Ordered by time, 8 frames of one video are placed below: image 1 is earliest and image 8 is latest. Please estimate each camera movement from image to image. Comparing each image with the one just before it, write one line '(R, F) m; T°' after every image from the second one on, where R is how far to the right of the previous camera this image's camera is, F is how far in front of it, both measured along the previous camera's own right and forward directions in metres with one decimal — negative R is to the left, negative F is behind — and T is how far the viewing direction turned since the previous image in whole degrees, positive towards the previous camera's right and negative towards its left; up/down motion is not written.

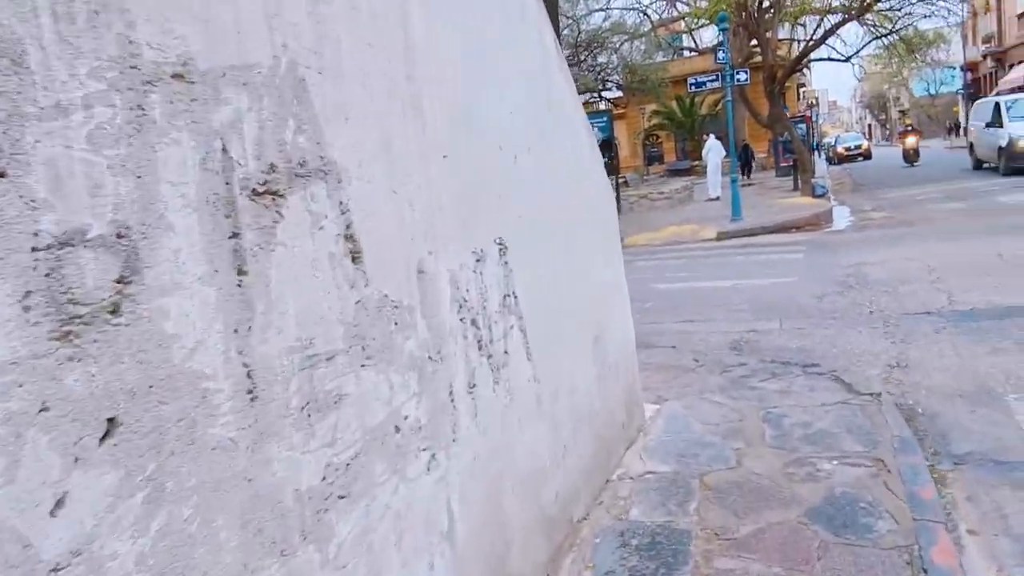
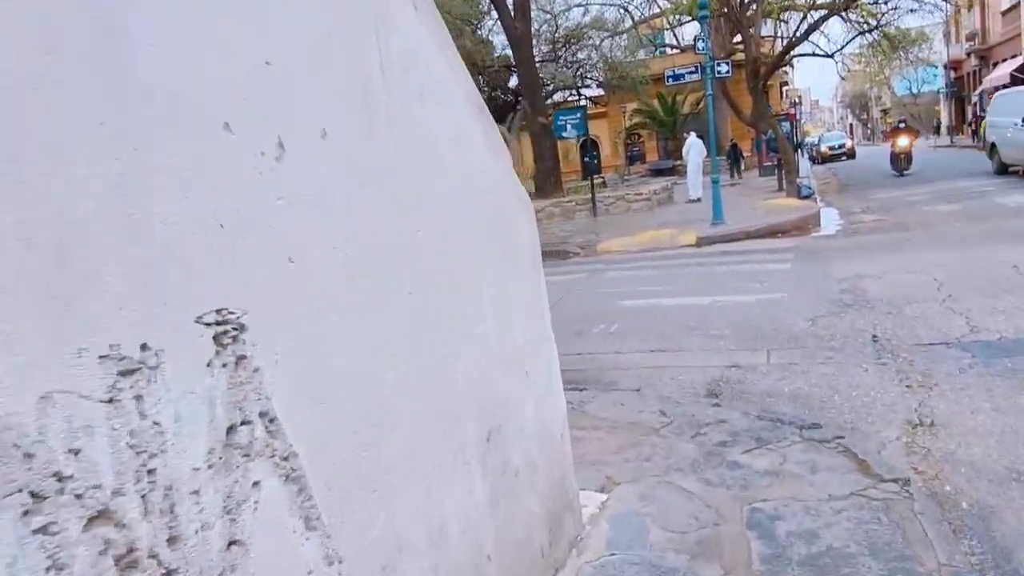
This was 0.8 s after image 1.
(+0.4, +1.2) m; +1°
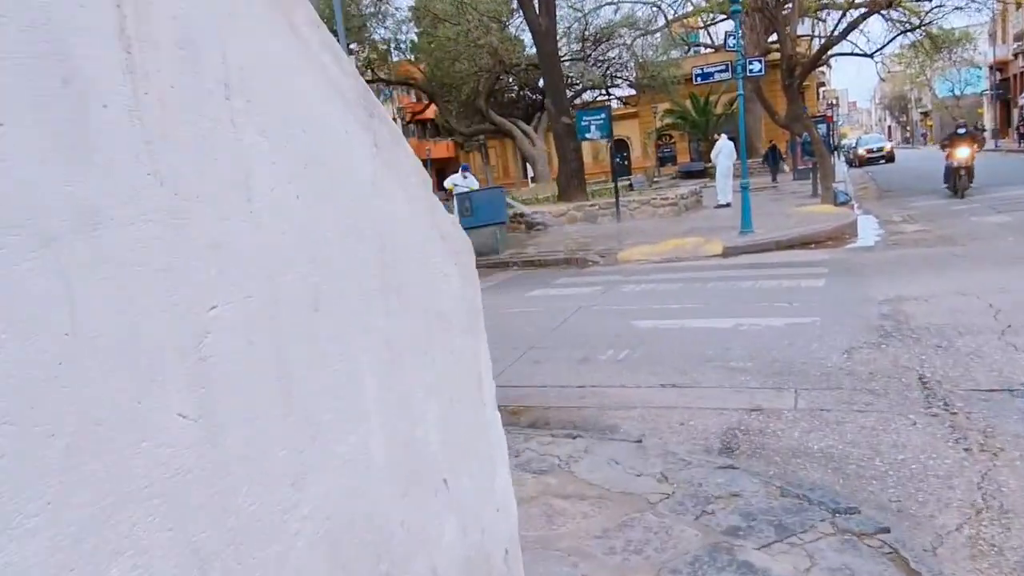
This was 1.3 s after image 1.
(+0.3, +0.7) m; -2°
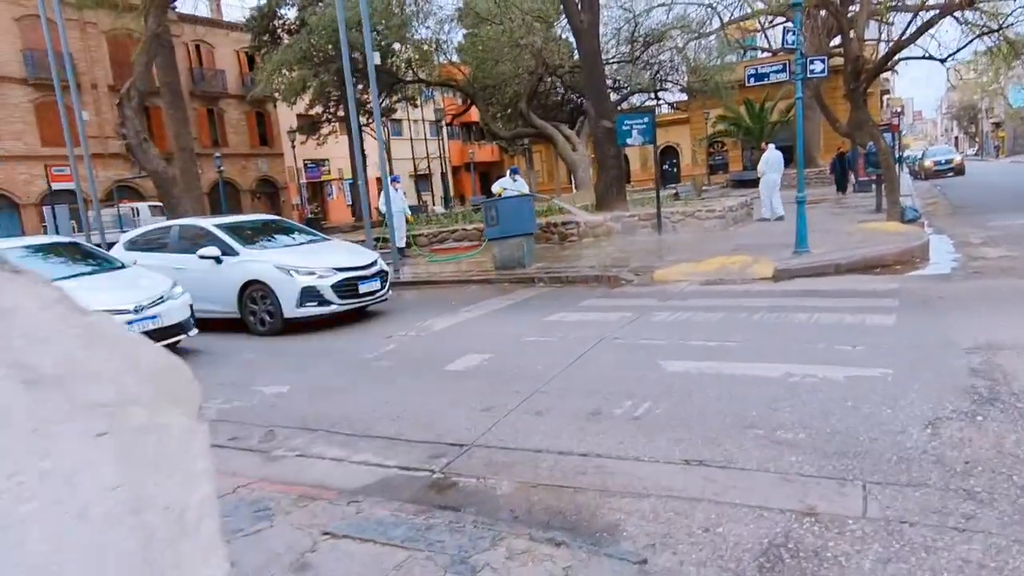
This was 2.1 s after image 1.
(+0.3, +1.1) m; -4°
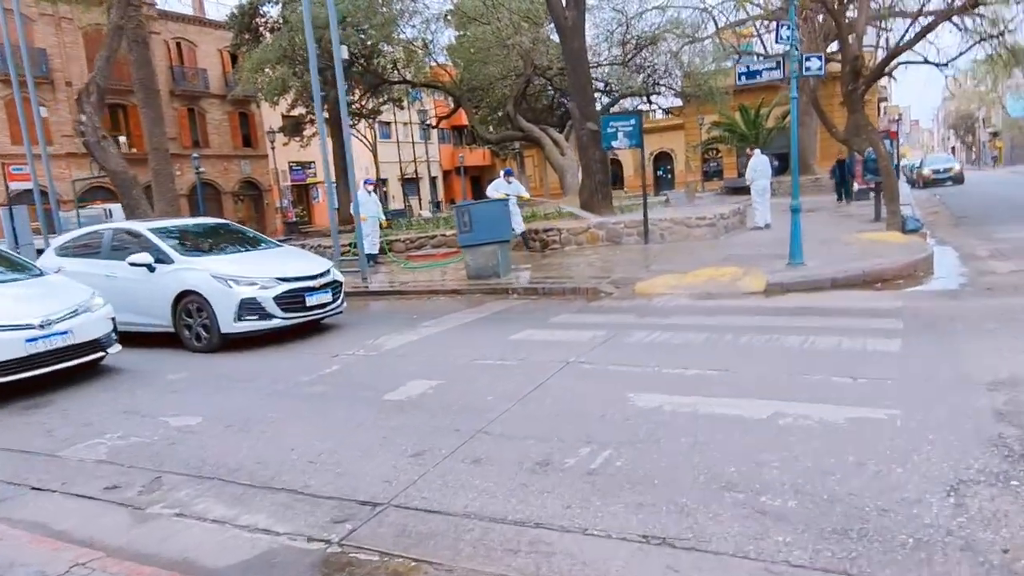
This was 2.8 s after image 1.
(+0.4, +0.9) m; 0°
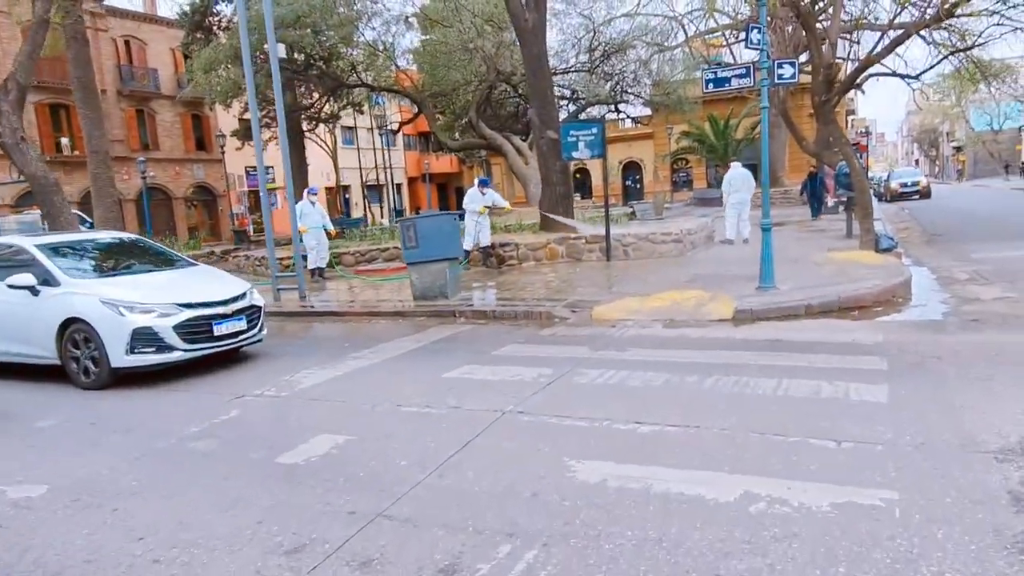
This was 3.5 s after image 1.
(+0.3, +0.9) m; +2°
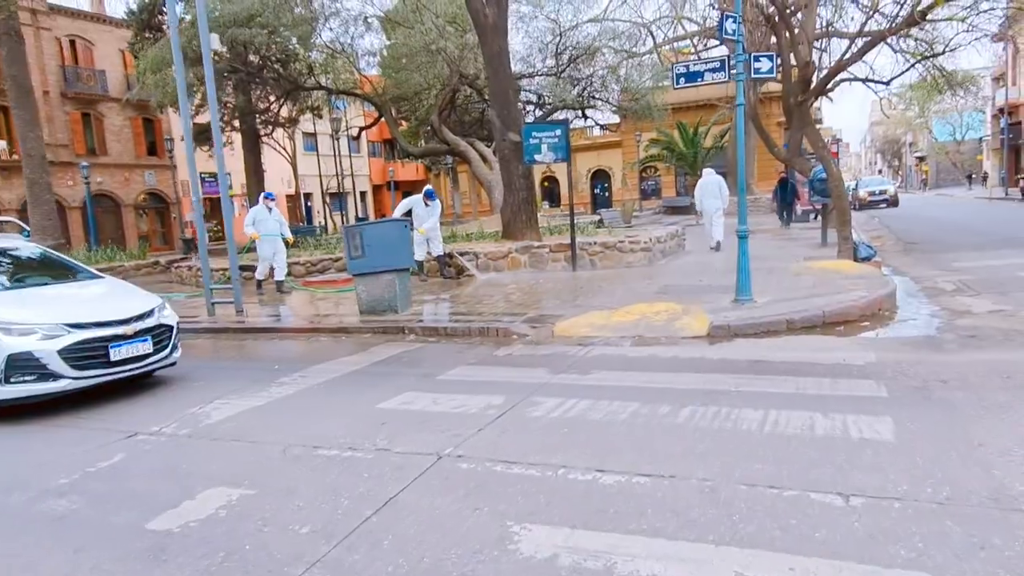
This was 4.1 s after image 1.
(+0.2, +0.9) m; +2°
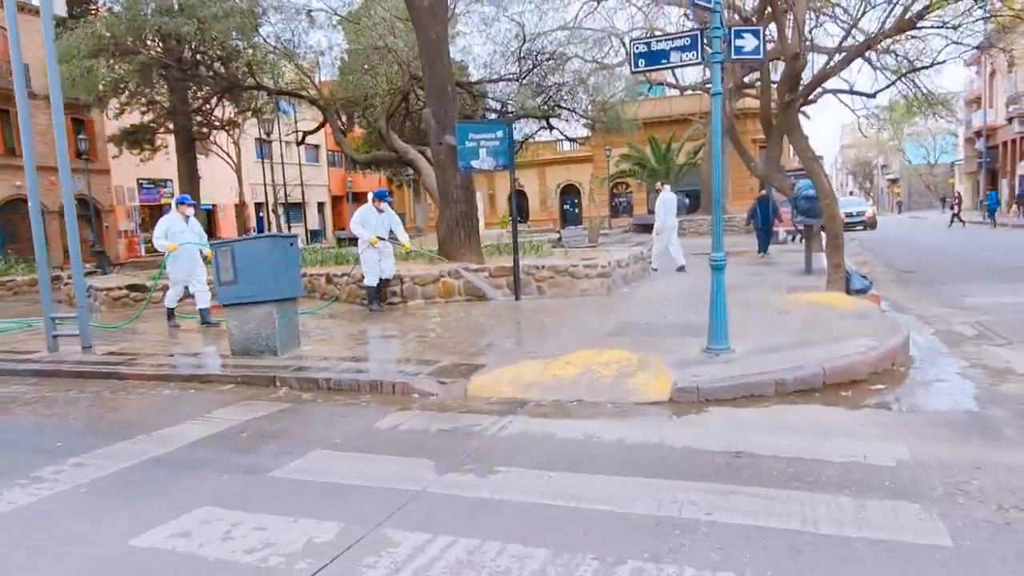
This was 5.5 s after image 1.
(+0.6, +2.1) m; +2°
